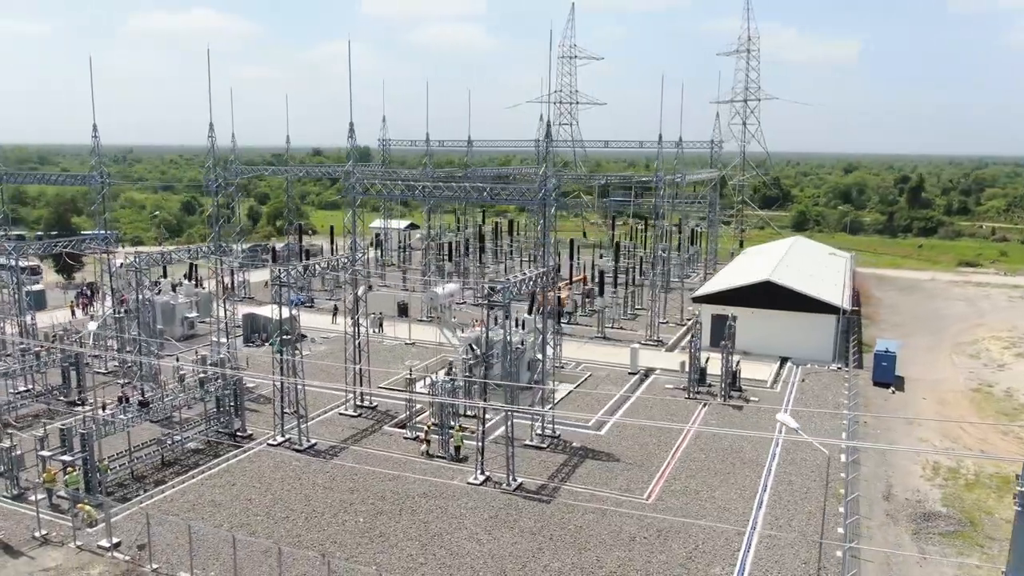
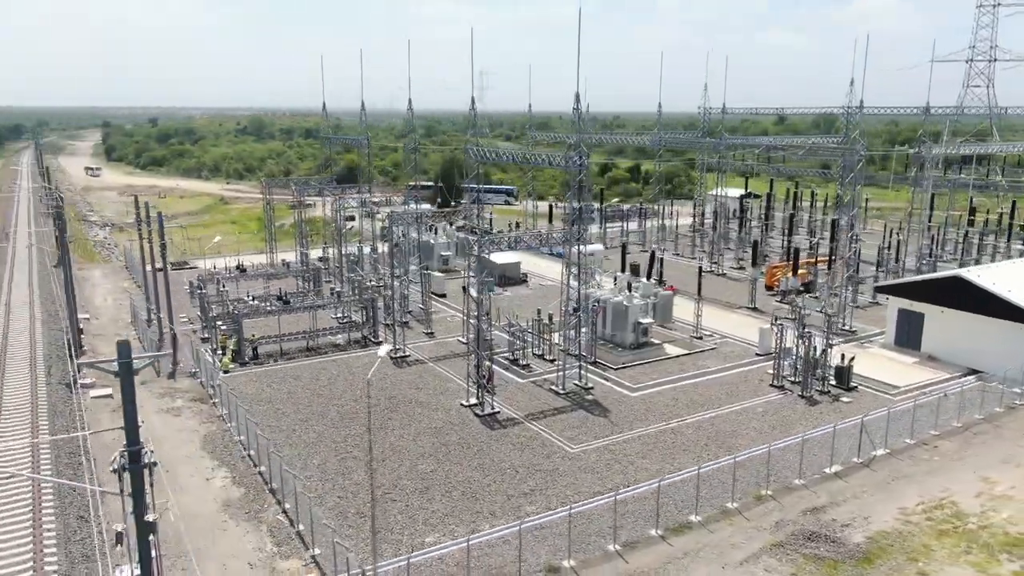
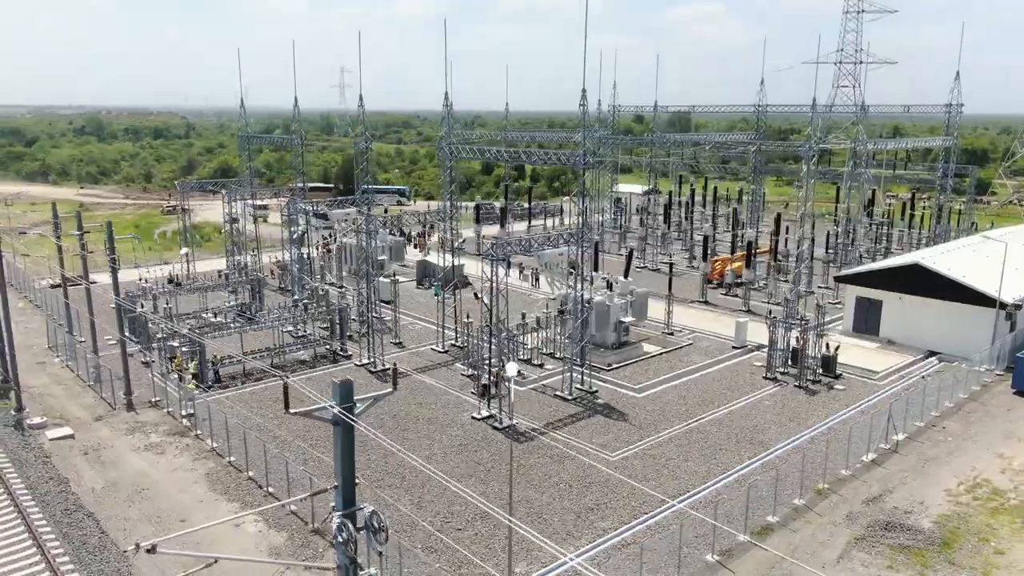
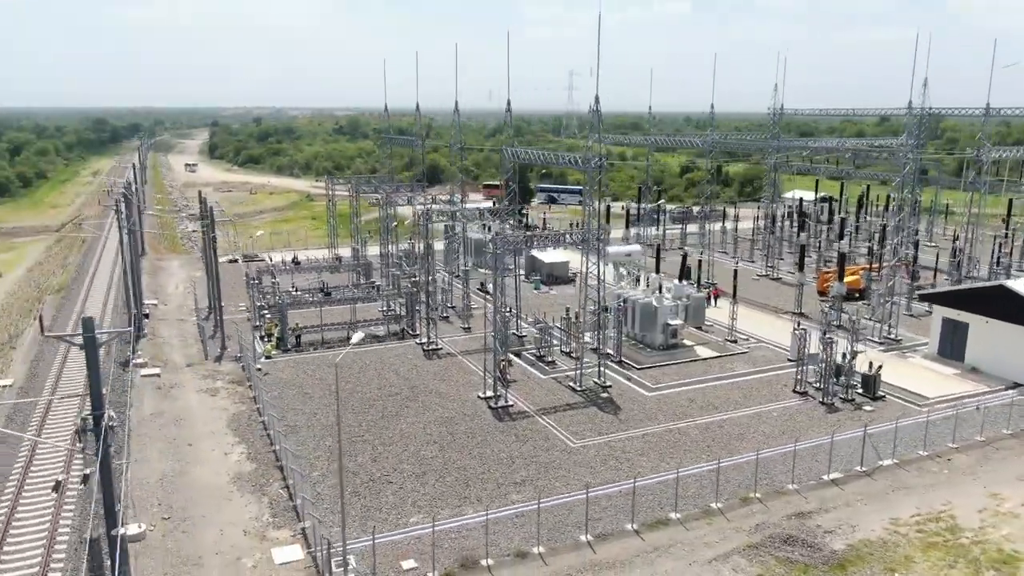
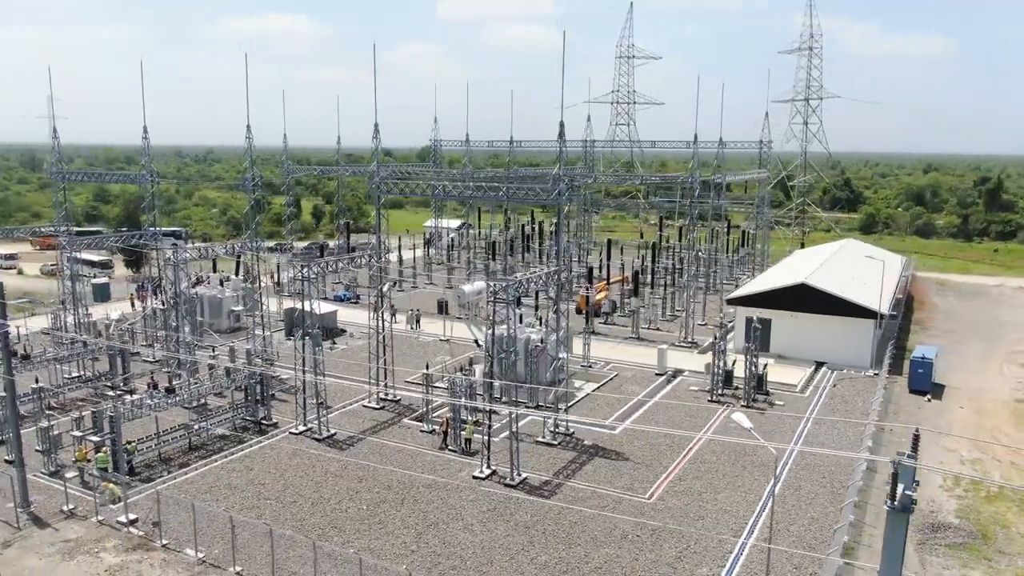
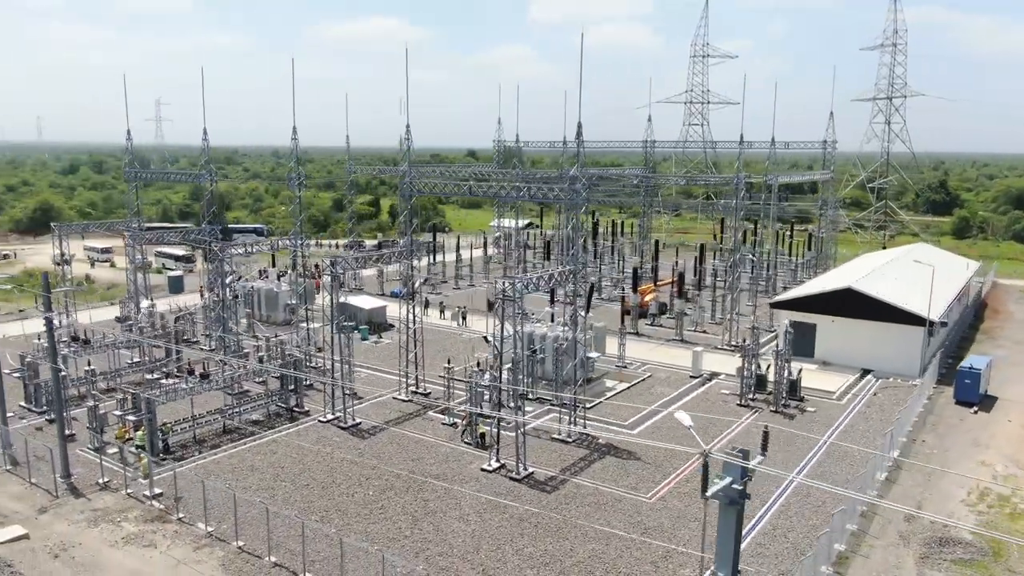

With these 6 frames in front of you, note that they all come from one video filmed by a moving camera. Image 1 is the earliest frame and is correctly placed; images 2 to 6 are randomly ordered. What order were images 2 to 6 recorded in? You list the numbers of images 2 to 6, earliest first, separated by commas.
5, 6, 3, 2, 4
